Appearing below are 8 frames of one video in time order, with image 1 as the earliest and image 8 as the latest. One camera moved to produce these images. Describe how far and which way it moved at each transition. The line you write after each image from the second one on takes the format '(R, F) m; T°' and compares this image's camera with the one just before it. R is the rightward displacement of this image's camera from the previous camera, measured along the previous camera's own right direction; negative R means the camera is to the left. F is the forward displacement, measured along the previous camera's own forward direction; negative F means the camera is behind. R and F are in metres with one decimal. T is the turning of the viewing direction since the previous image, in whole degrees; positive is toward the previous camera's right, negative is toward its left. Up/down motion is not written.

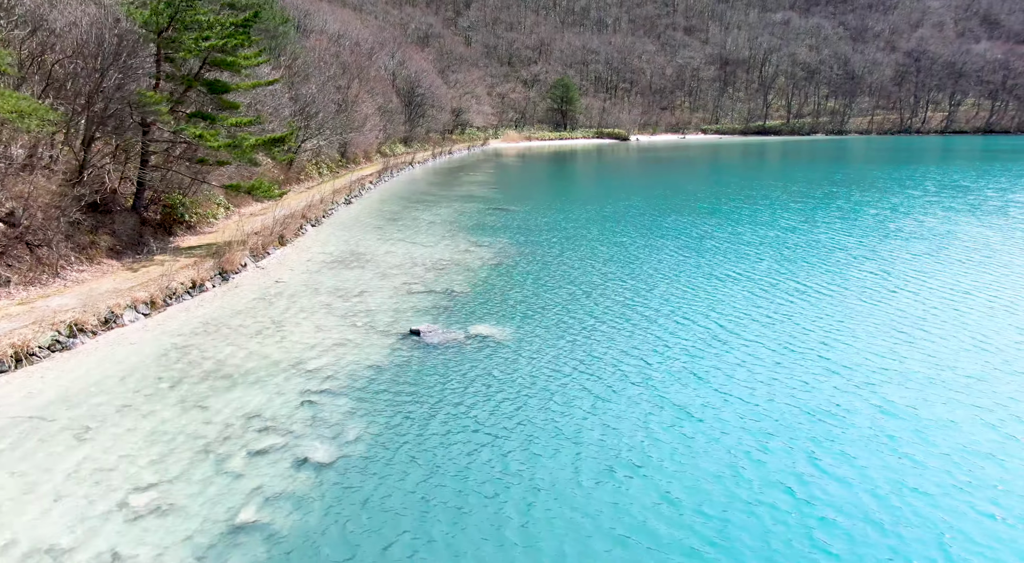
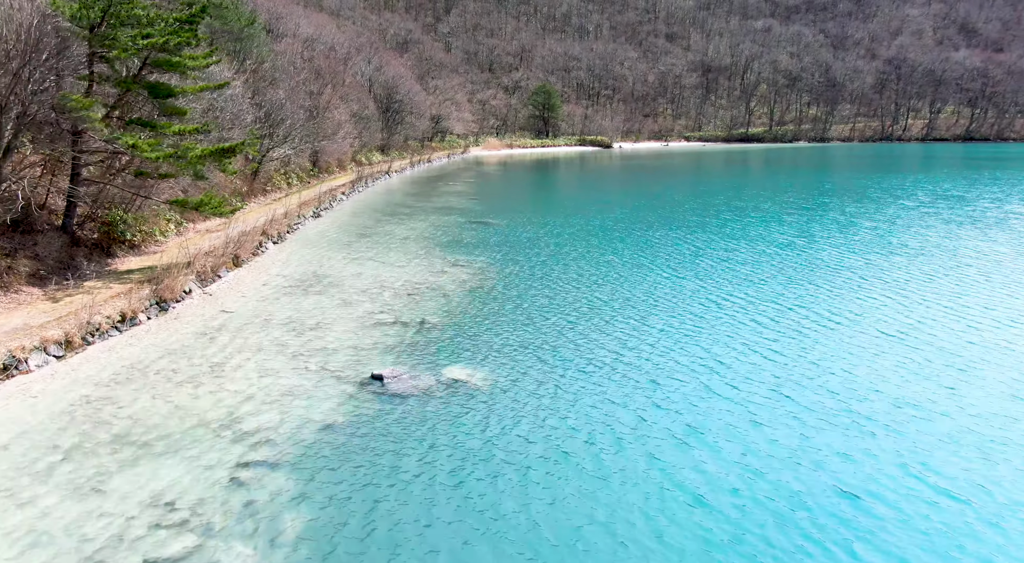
(0.0, +1.8) m; +1°
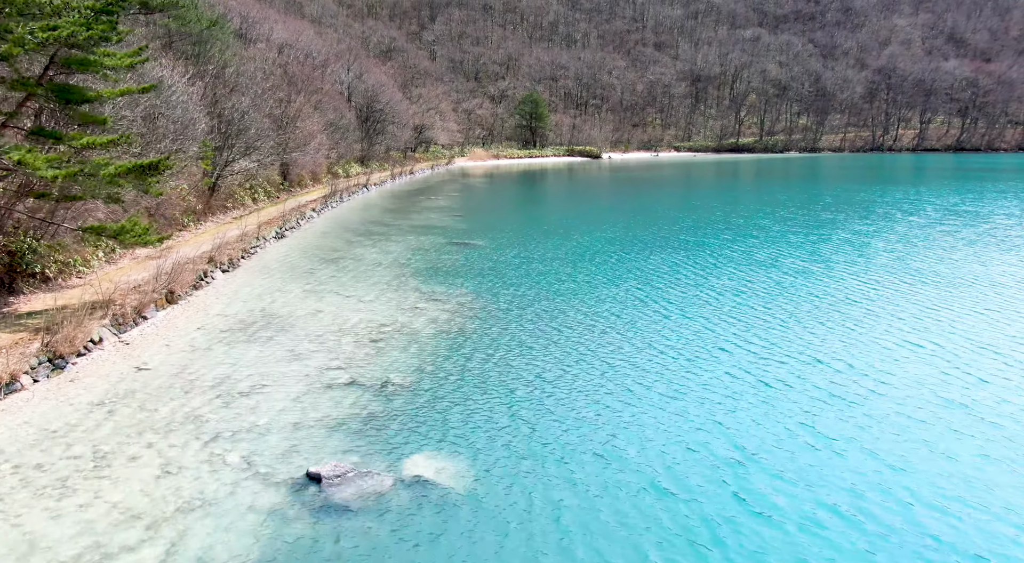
(0.0, +2.6) m; +1°
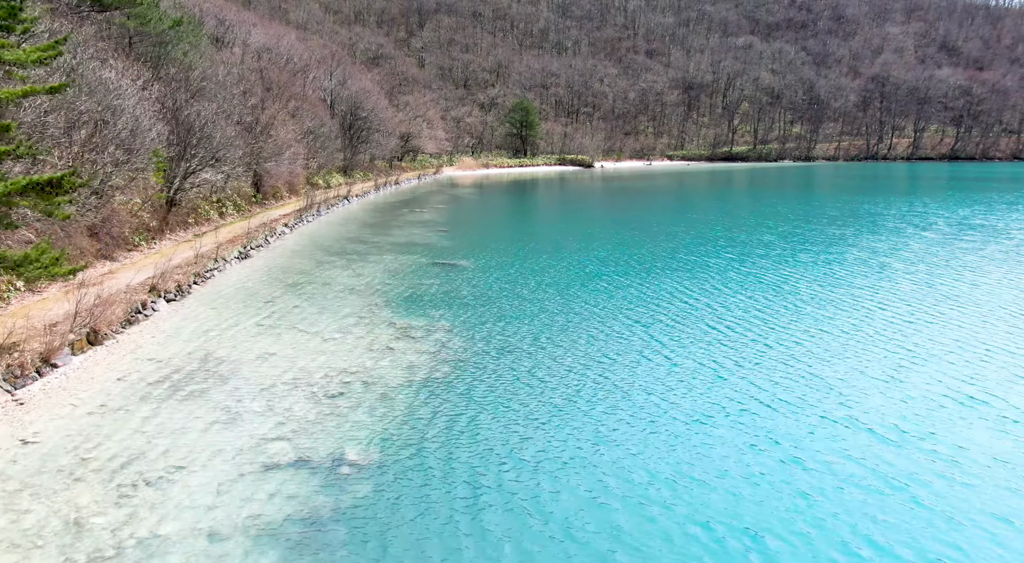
(0.0, +2.3) m; +1°
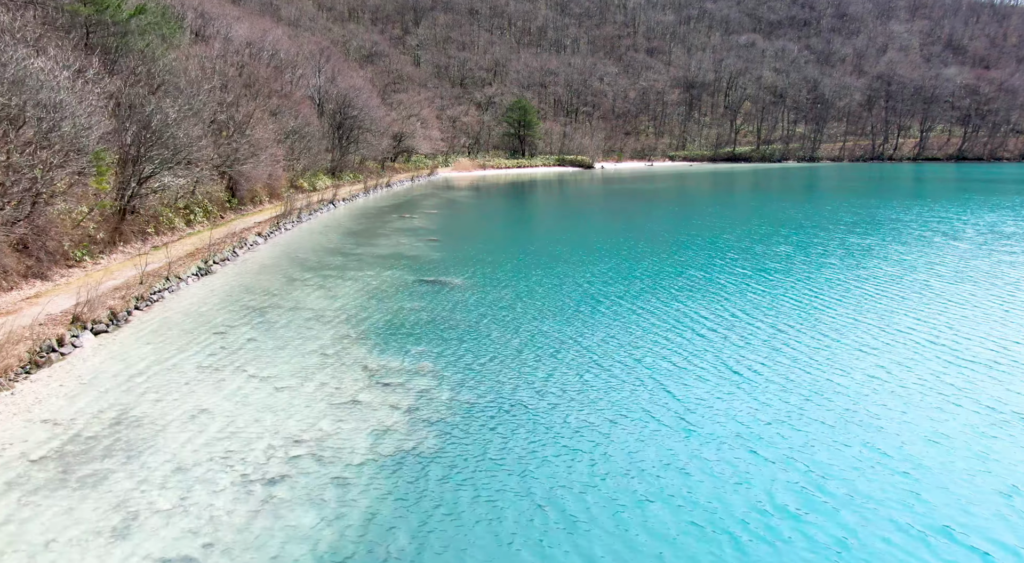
(0.0, +2.6) m; 0°
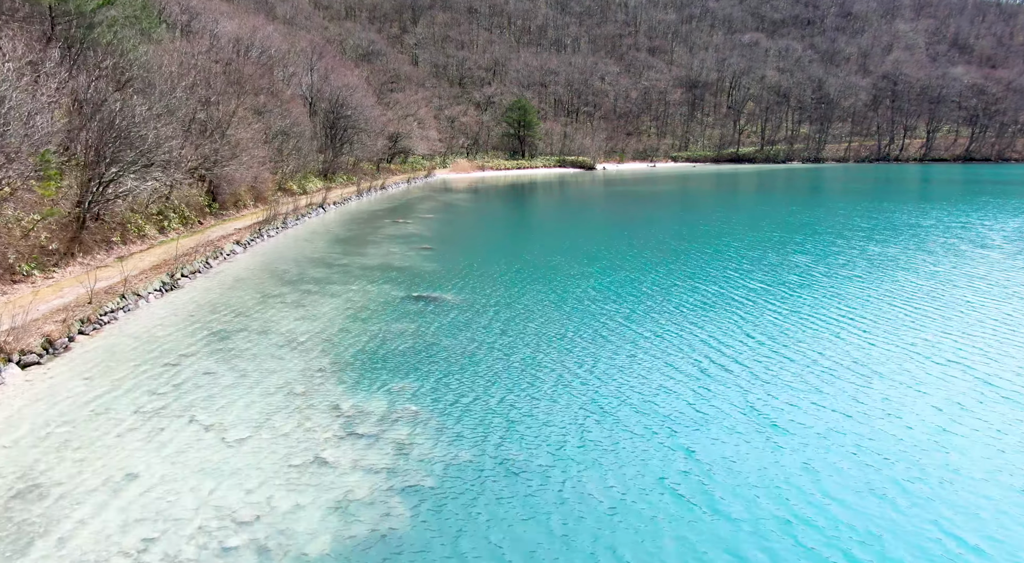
(0.0, +1.9) m; 0°
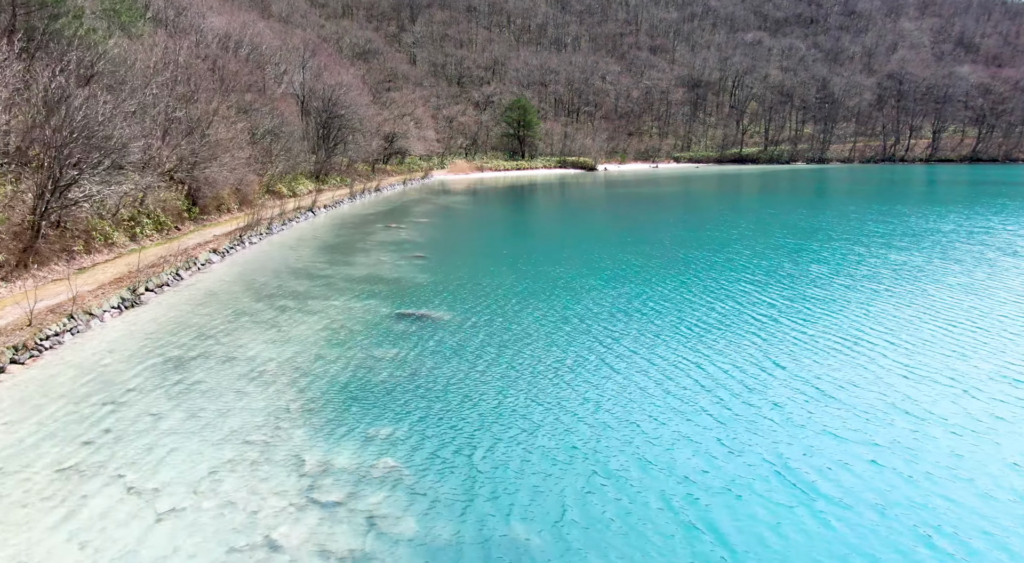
(0.0, +1.7) m; 0°
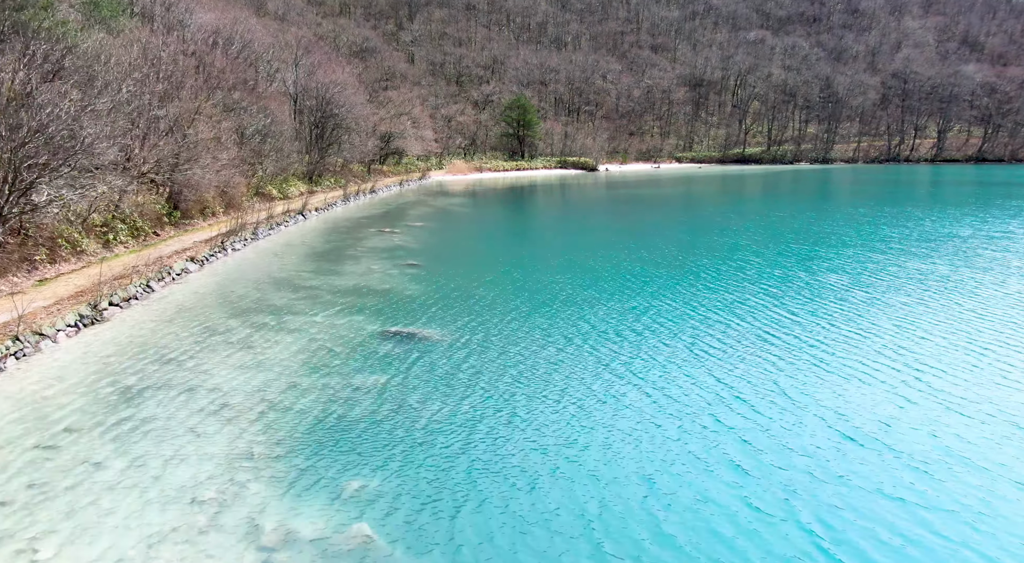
(0.0, +1.4) m; 0°
